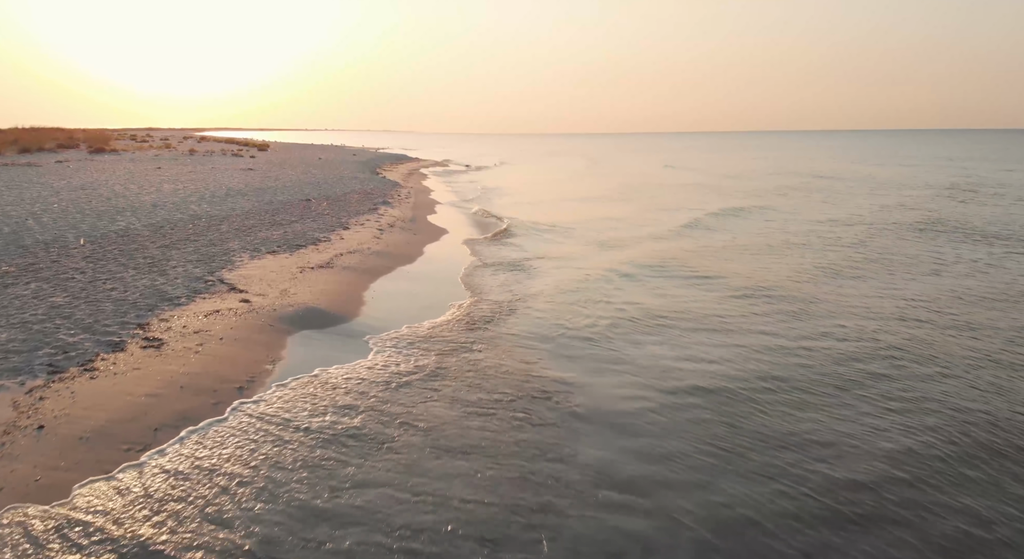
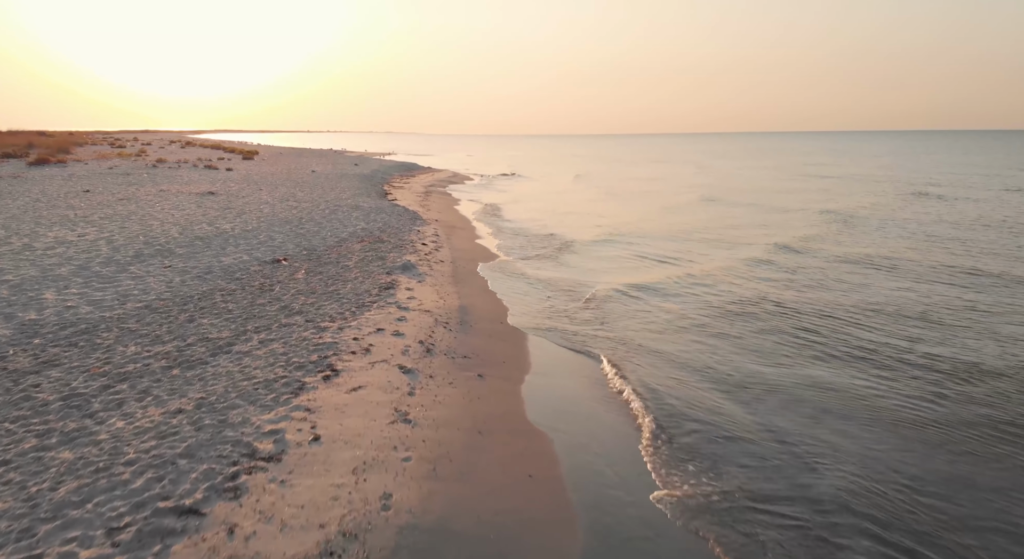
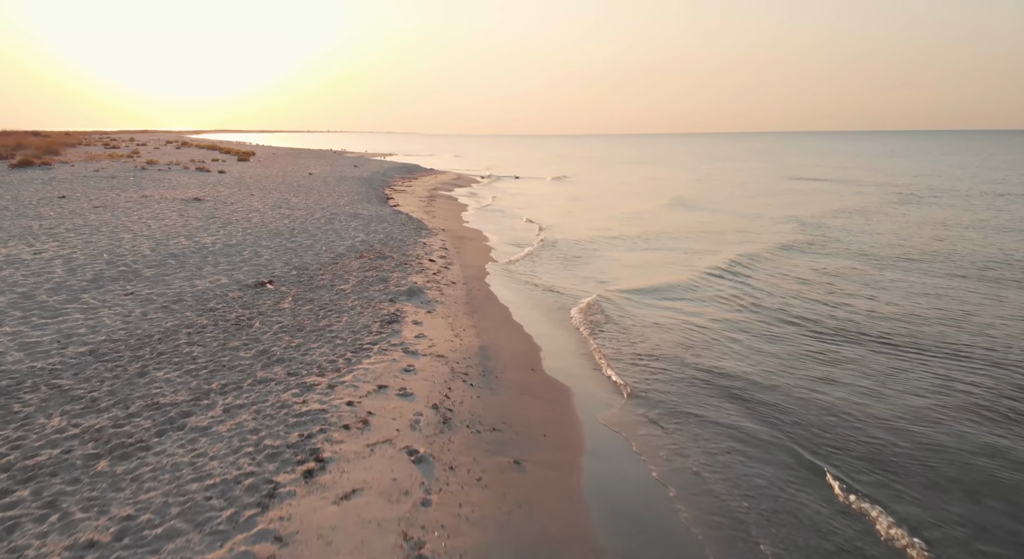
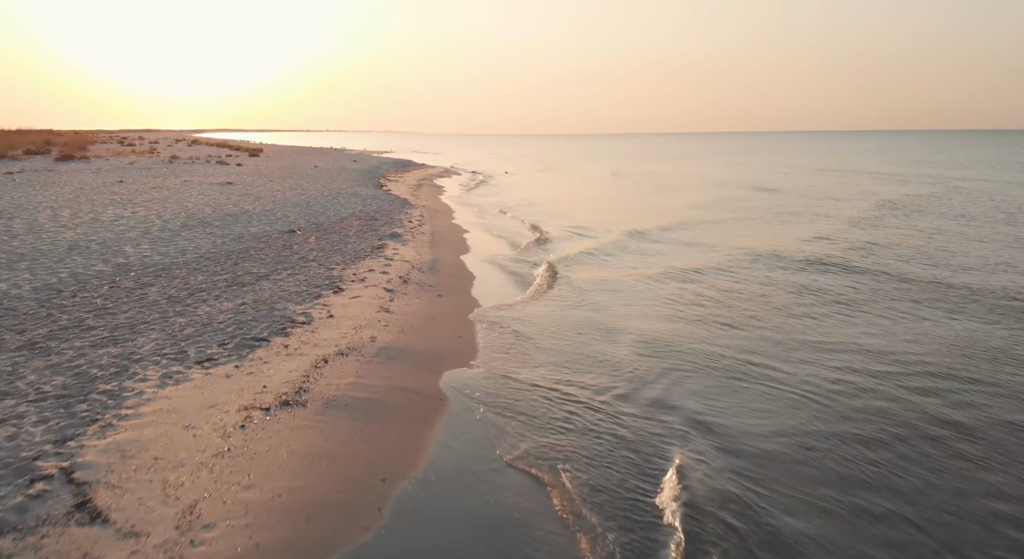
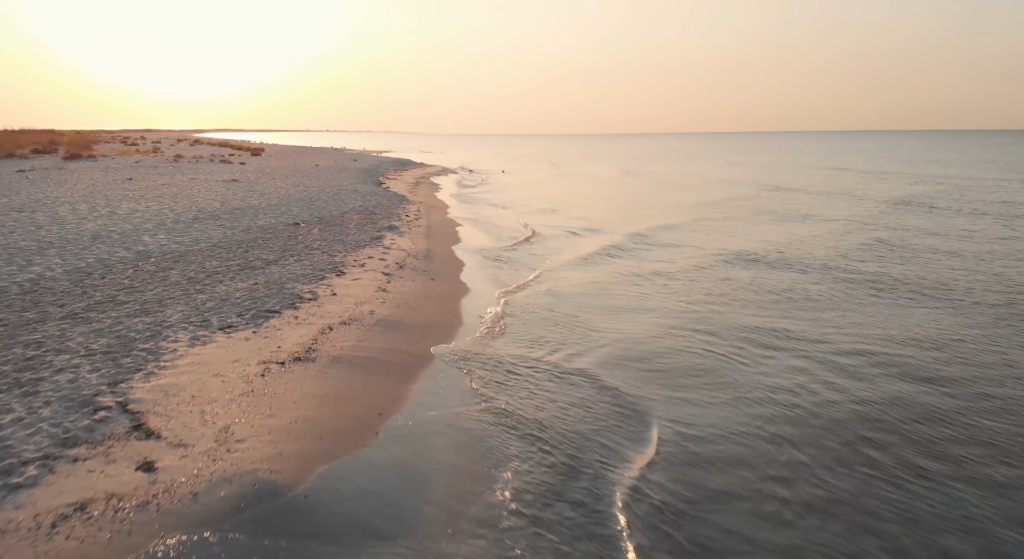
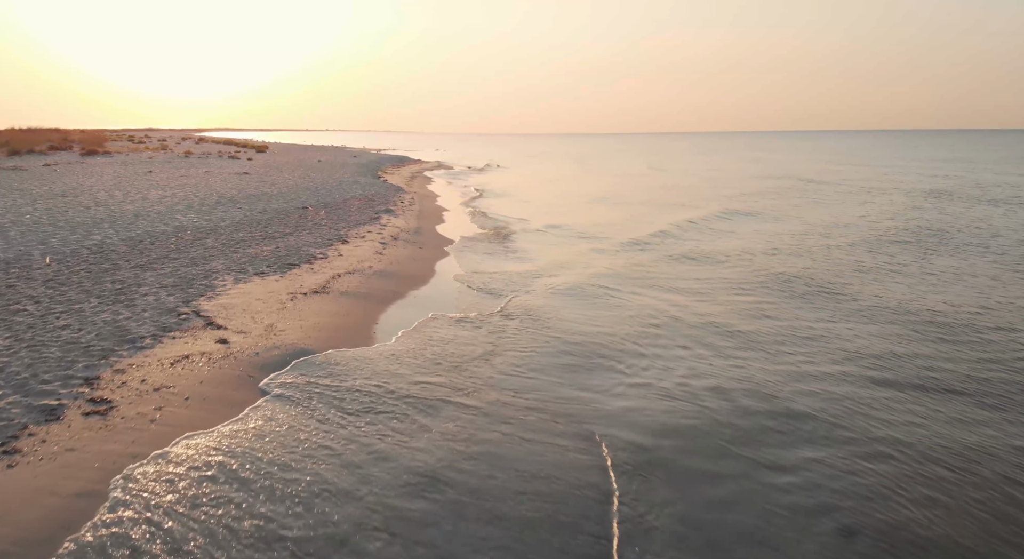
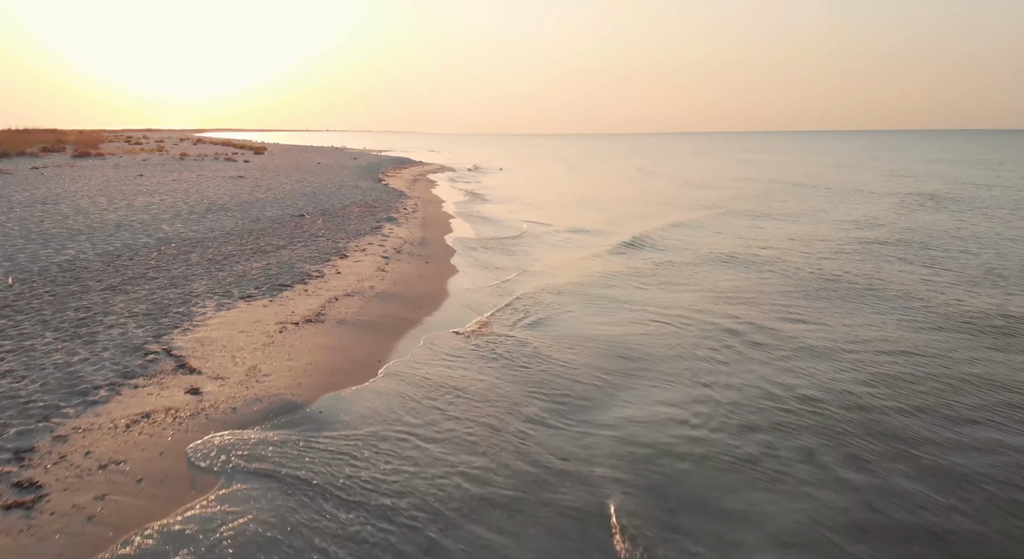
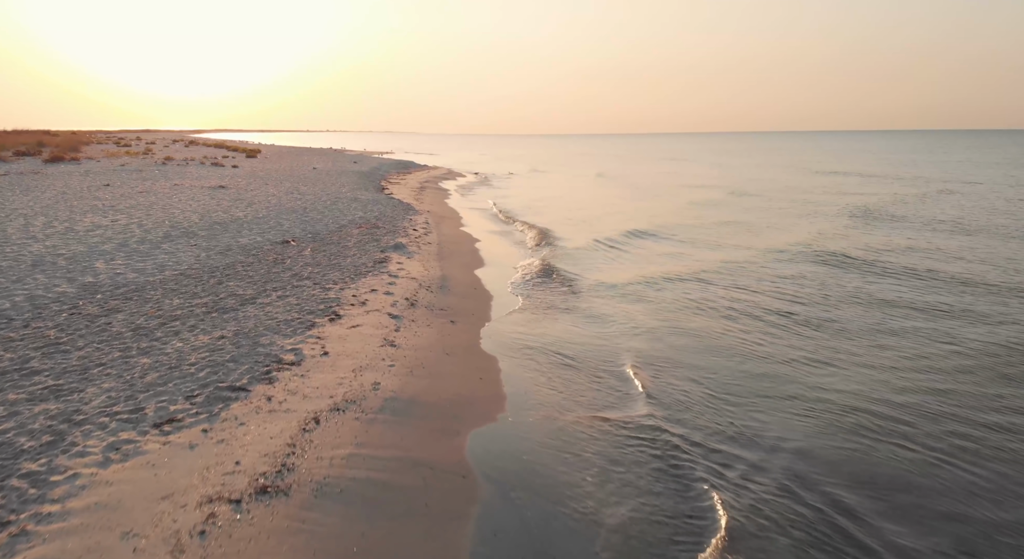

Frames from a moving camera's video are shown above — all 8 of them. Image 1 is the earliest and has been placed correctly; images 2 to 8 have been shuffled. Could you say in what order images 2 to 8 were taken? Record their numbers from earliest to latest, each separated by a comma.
6, 7, 5, 4, 8, 2, 3
